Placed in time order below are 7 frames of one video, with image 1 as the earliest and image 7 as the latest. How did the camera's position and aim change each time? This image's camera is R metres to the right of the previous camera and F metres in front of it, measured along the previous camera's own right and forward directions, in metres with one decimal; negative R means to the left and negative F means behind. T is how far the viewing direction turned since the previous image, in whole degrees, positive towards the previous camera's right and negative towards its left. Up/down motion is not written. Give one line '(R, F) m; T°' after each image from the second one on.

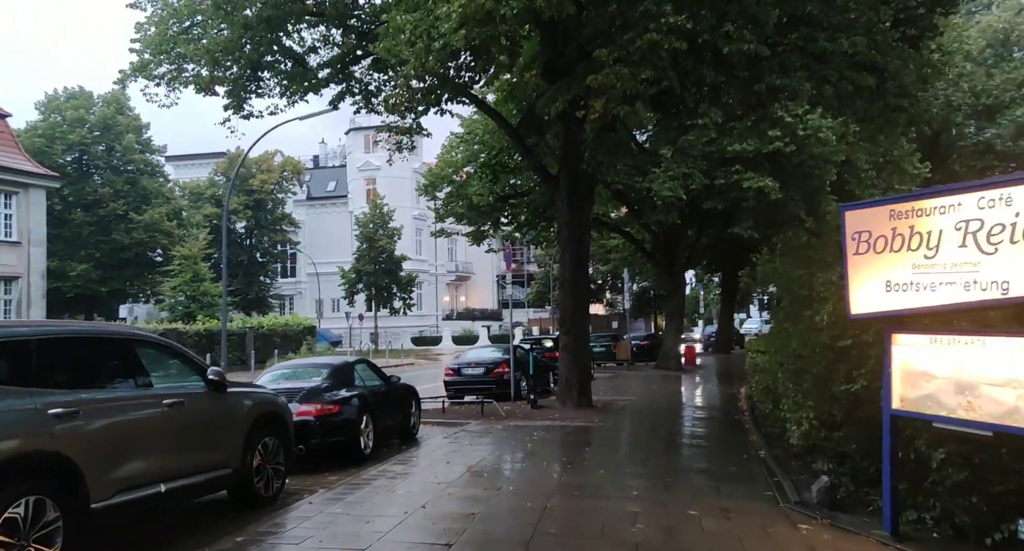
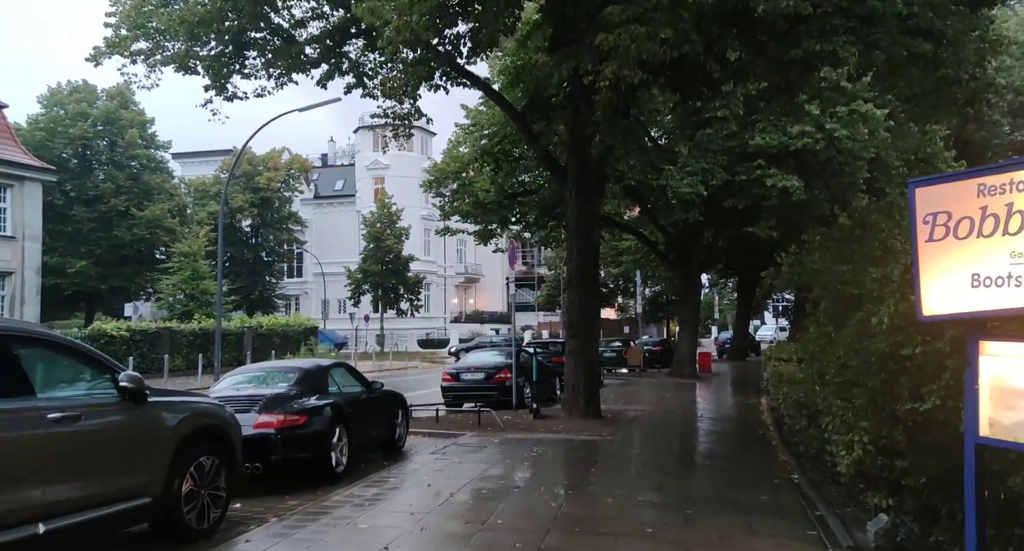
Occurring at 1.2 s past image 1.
(+0.1, +1.2) m; -1°
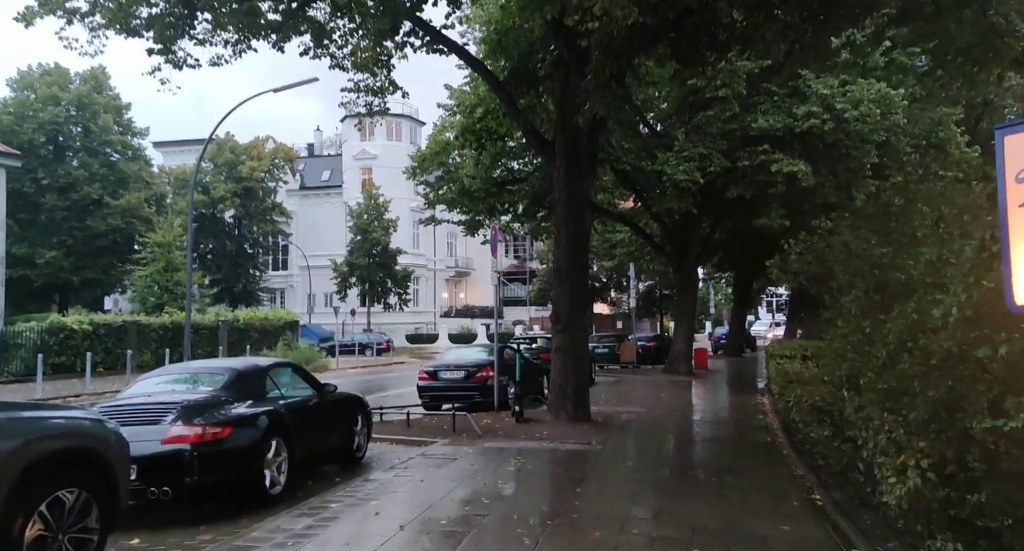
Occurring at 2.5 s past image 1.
(+0.2, +1.3) m; 0°
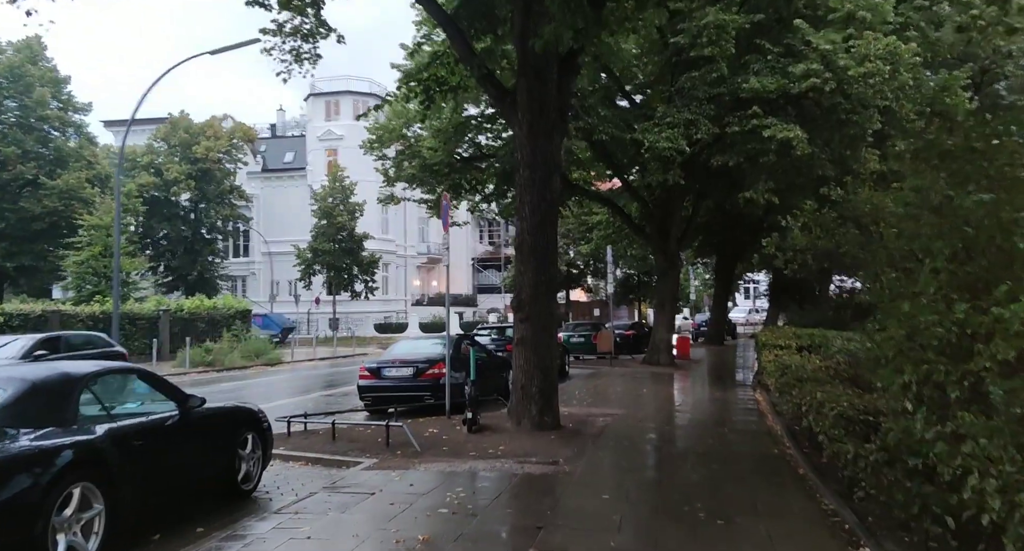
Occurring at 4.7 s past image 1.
(+0.3, +2.2) m; +2°
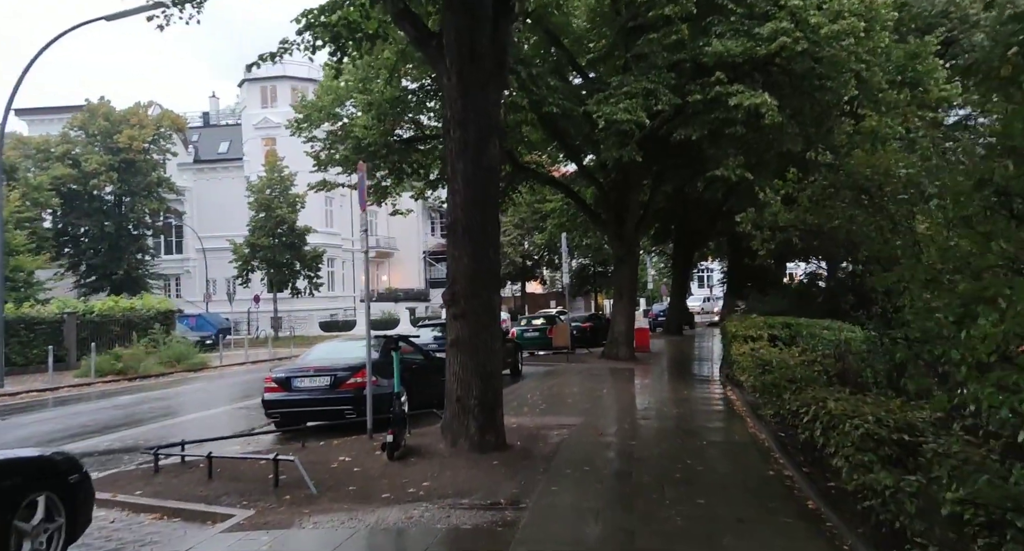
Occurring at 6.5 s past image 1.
(+0.3, +2.0) m; +3°
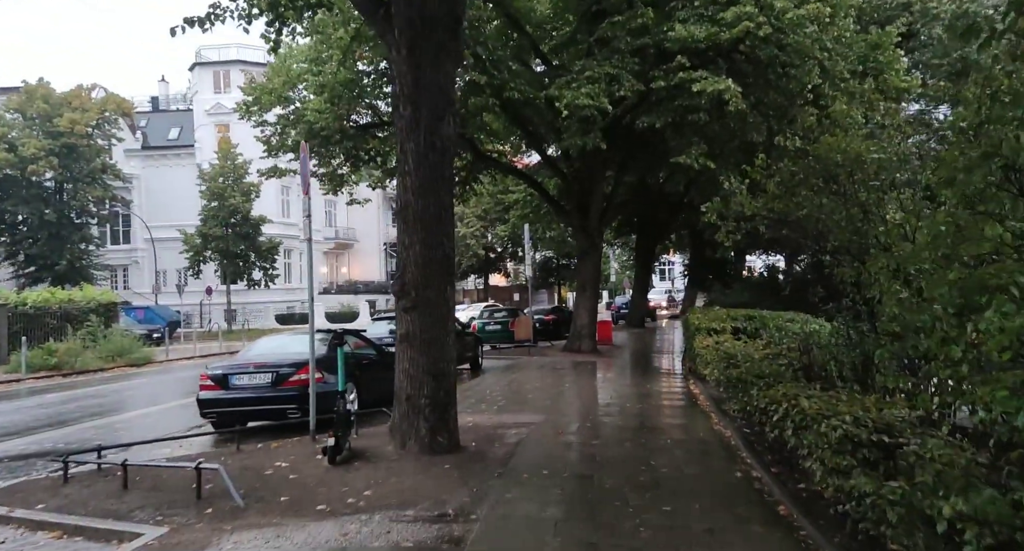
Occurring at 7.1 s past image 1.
(+0.1, +0.6) m; +3°
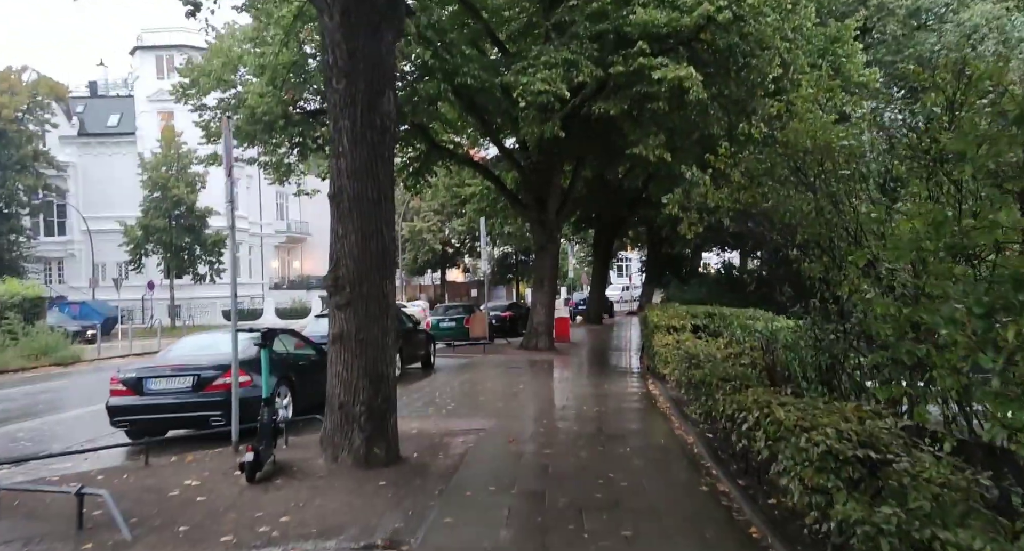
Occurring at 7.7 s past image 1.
(+0.1, +0.8) m; +3°
